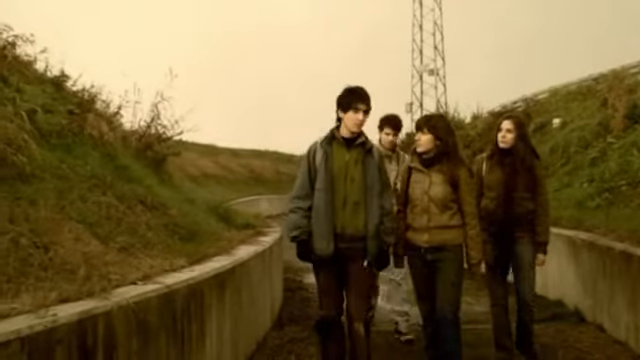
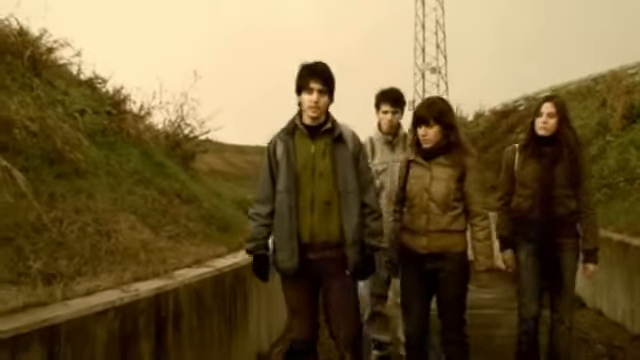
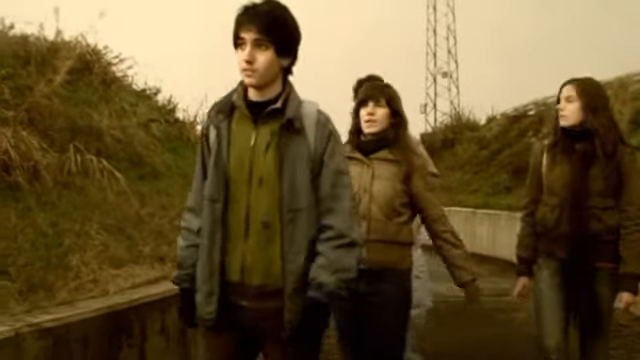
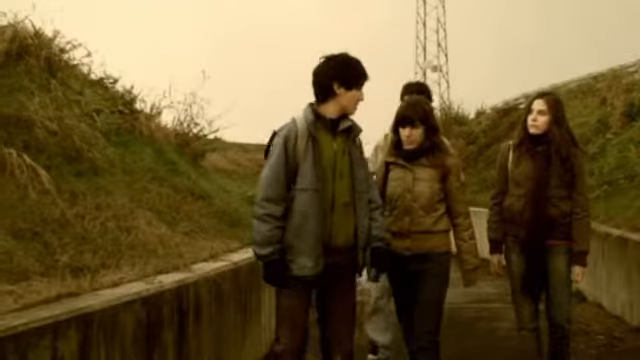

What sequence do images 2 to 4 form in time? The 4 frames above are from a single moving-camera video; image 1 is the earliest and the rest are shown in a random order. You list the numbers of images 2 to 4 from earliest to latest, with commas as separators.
2, 4, 3
